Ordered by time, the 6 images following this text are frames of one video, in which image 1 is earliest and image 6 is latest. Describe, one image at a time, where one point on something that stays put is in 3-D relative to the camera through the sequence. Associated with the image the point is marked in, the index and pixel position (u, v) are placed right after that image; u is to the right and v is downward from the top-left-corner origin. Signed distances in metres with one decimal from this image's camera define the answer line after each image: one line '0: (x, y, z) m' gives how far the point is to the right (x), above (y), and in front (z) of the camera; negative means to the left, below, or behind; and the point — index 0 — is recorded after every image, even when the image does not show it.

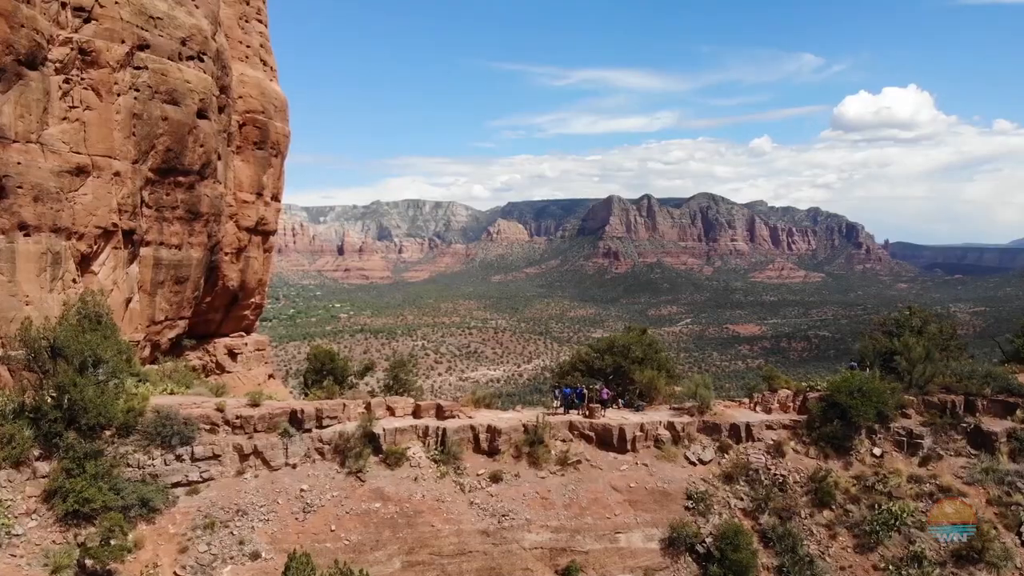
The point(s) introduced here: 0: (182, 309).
0: (-8.9, -0.6, +16.6) m
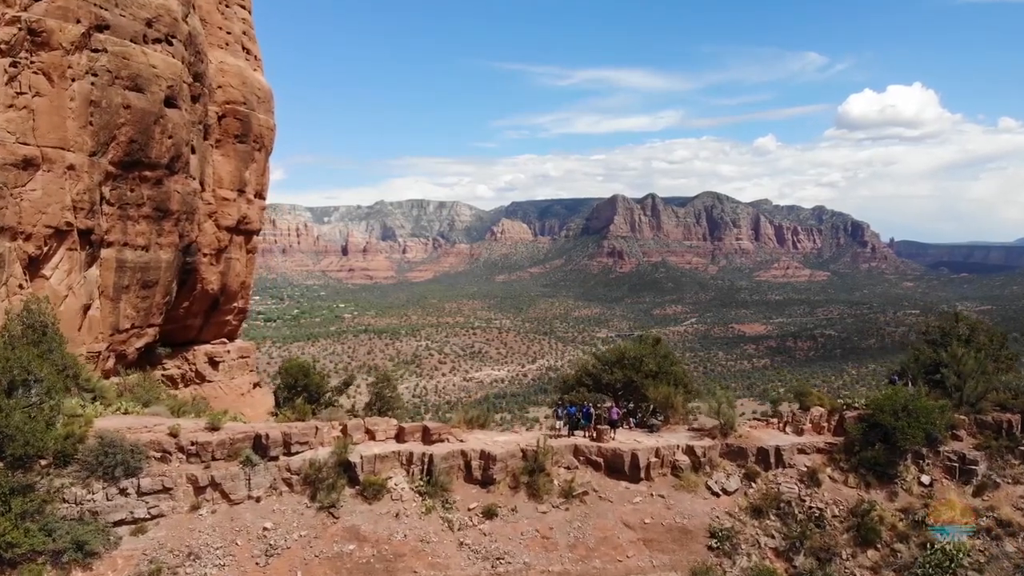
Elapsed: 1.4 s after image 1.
0: (-8.9, -0.7, +15.3) m
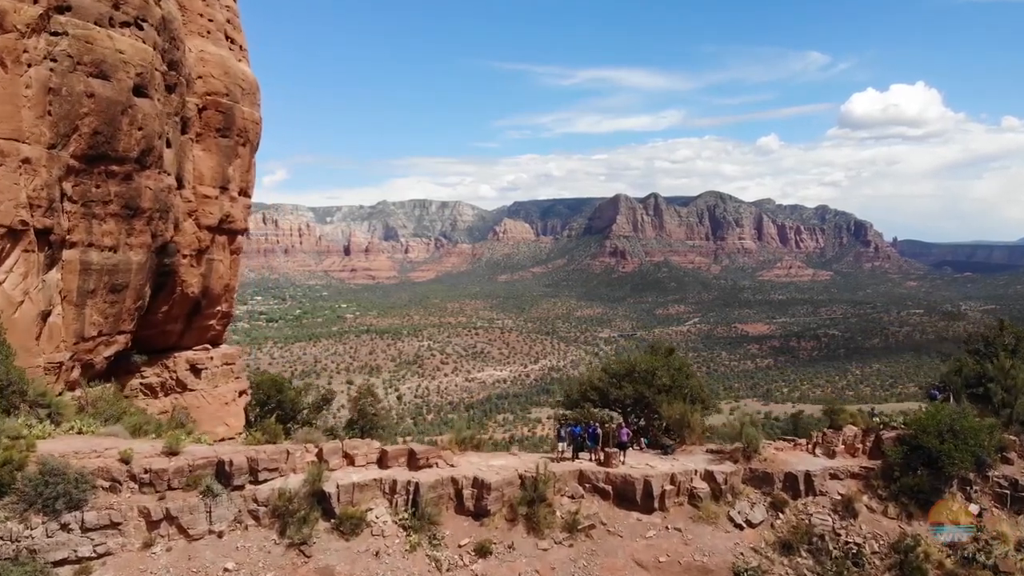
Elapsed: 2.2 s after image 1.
0: (-9.0, -0.8, +14.2) m
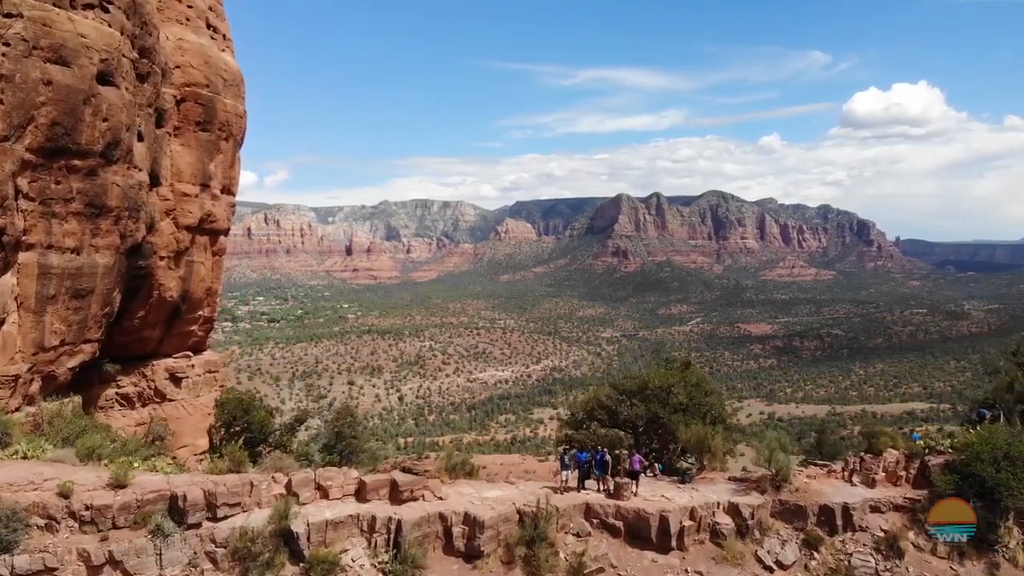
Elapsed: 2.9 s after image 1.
0: (-9.0, -0.9, +13.1) m
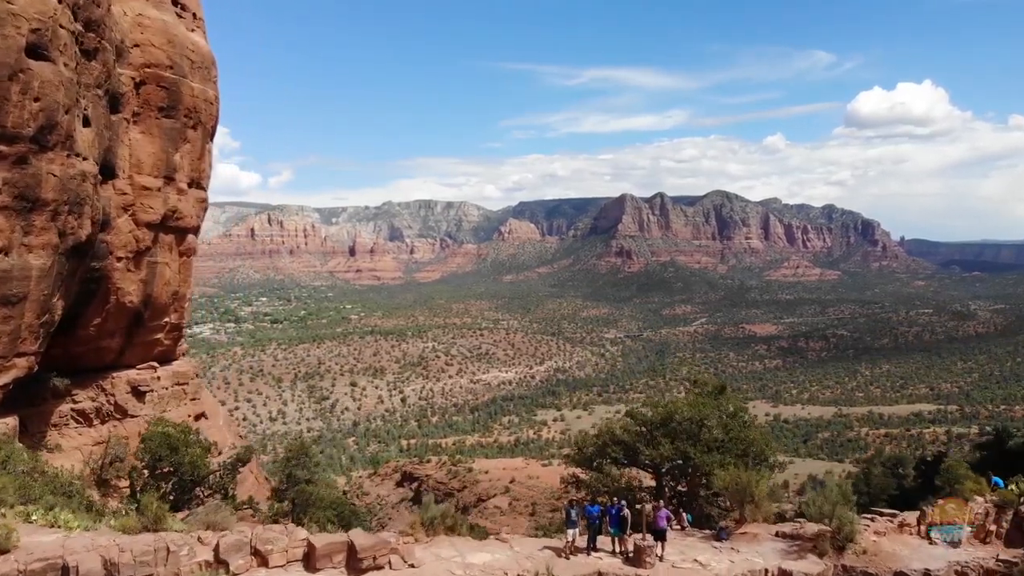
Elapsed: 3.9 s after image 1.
0: (-9.1, -1.0, +11.4) m
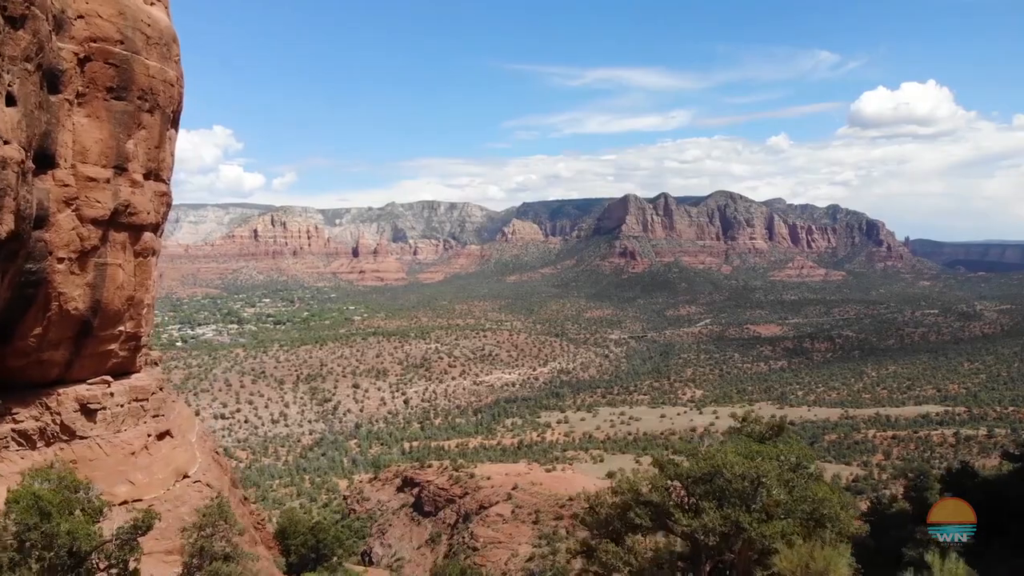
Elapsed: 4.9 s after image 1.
0: (-9.1, -1.1, +9.6) m
